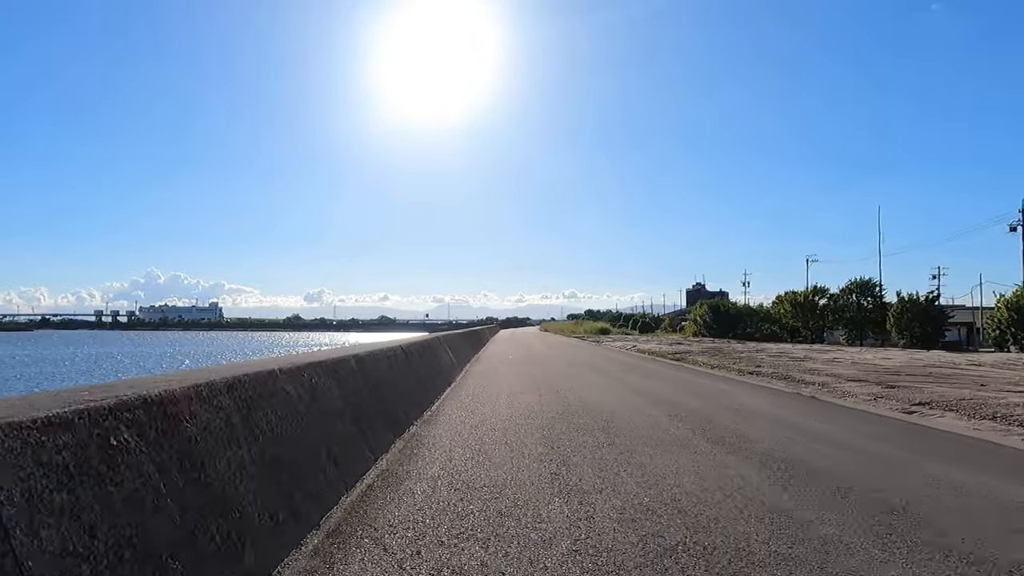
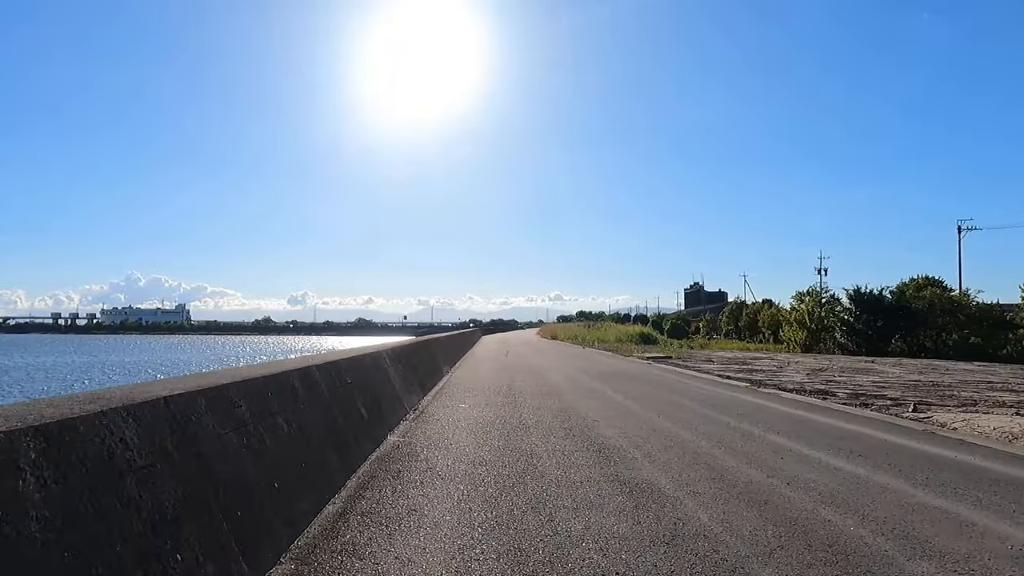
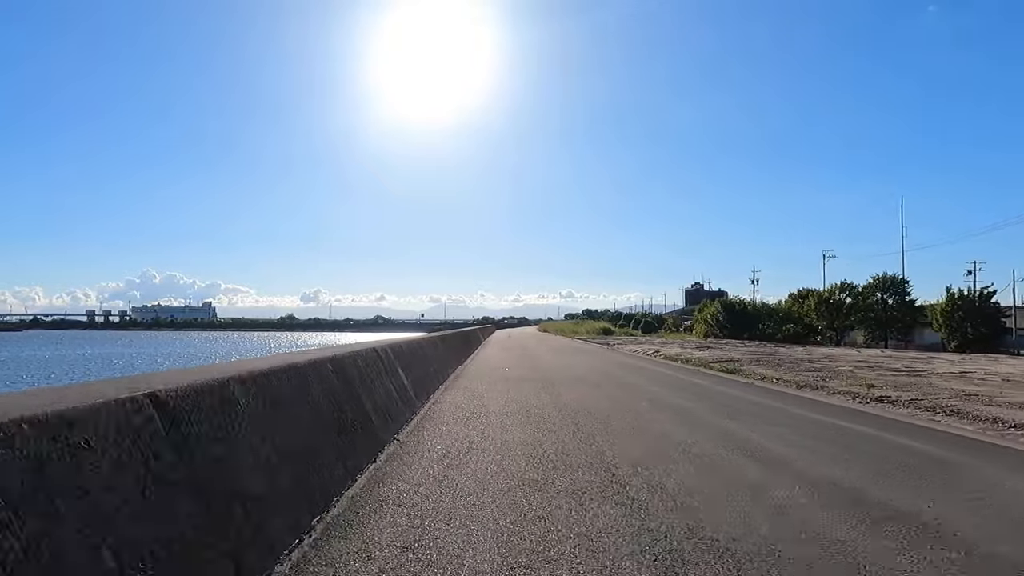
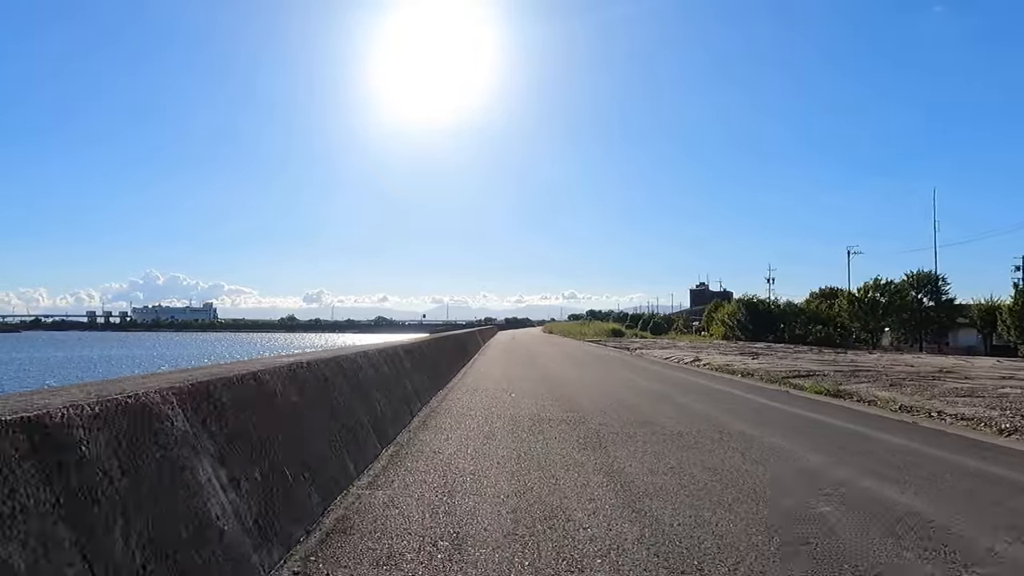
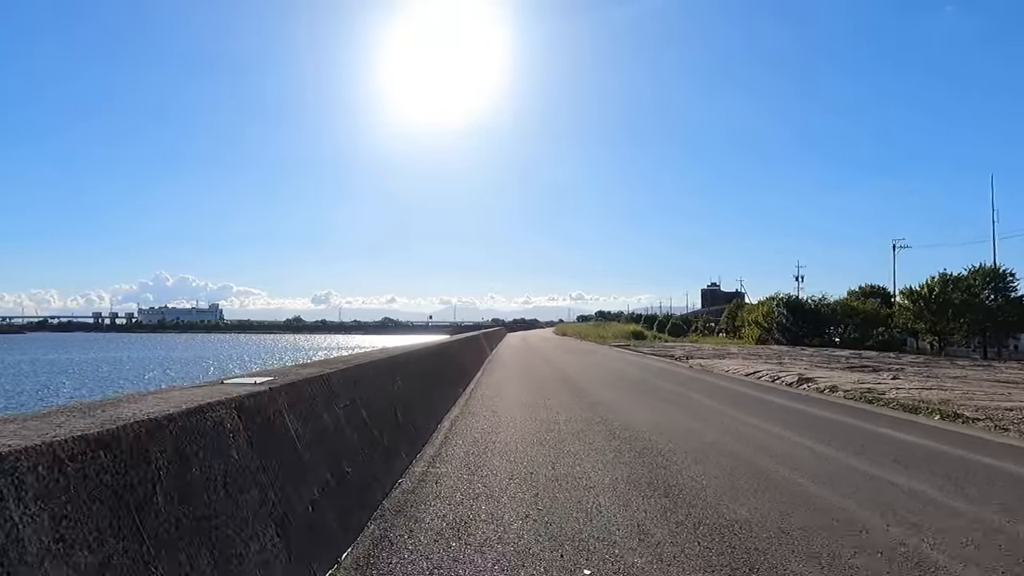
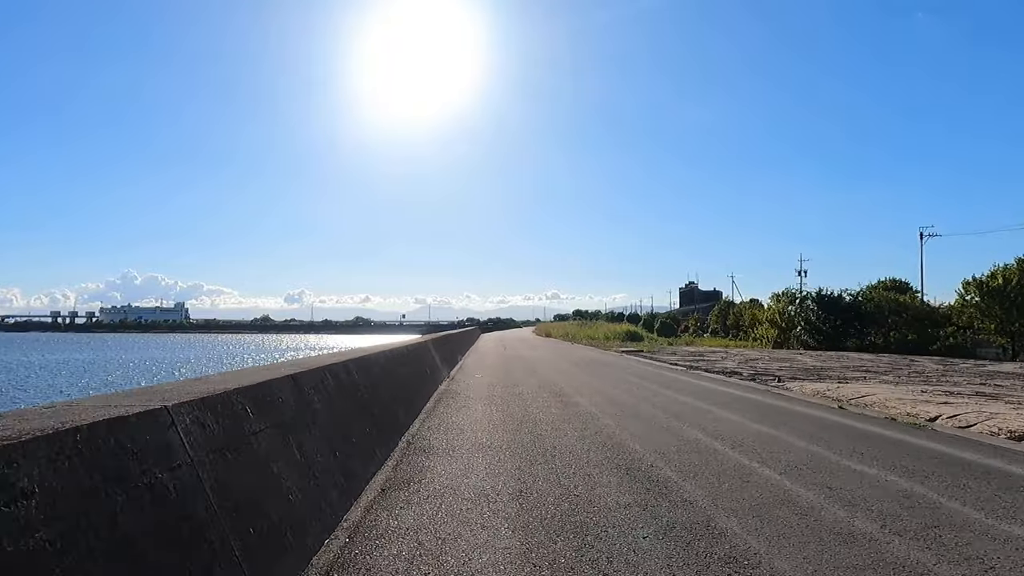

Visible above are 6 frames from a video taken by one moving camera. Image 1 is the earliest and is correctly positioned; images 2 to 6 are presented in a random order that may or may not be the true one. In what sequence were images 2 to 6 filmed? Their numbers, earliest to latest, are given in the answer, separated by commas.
3, 4, 5, 6, 2
